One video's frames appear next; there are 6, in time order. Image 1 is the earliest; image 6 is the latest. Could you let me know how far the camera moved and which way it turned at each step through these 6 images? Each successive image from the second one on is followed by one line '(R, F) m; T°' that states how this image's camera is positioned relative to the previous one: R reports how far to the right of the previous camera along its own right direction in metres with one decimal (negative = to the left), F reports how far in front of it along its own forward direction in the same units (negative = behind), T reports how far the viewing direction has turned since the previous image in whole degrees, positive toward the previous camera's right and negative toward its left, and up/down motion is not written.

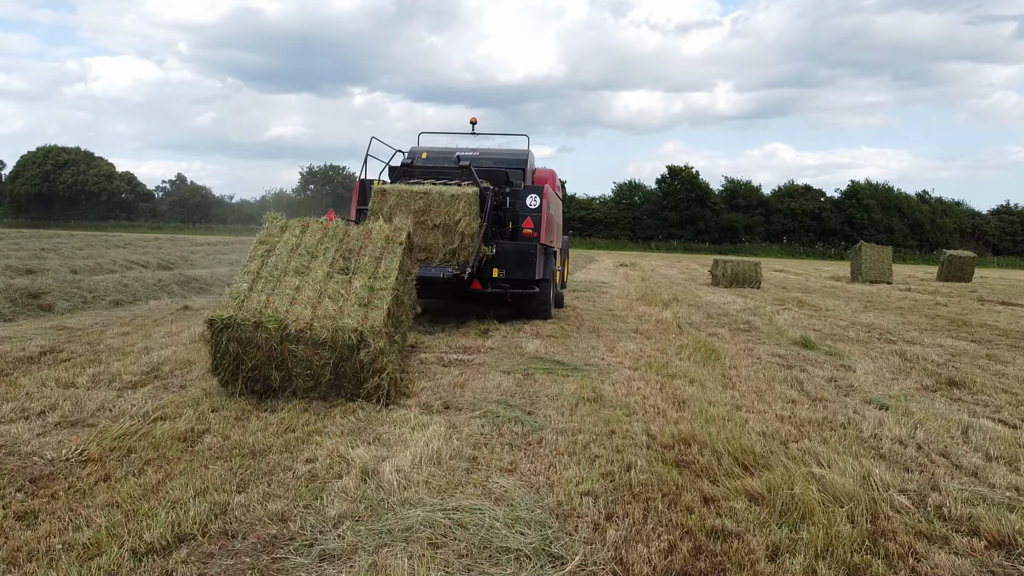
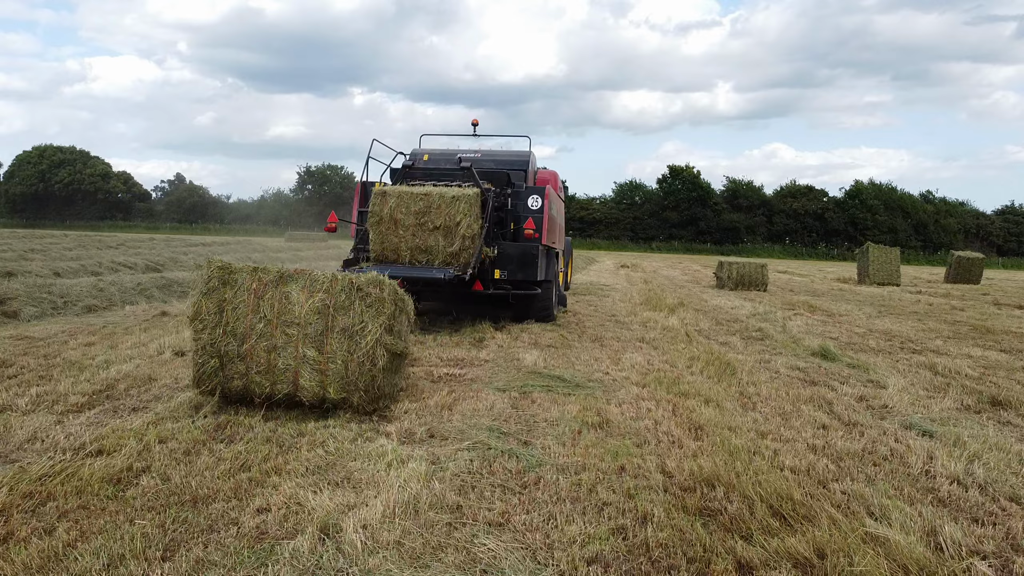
(0.0, +0.5) m; 0°
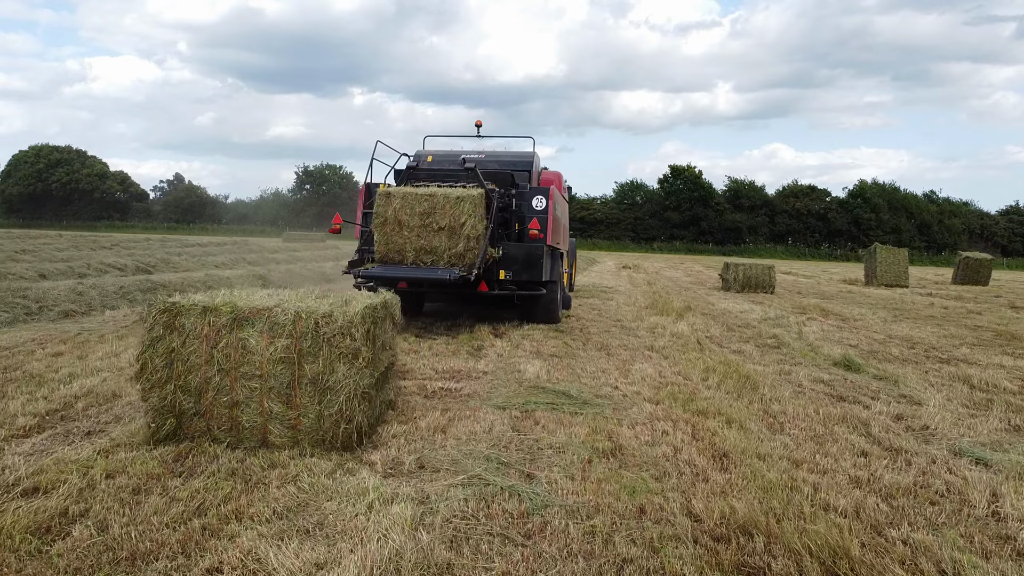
(0.0, +0.4) m; 0°
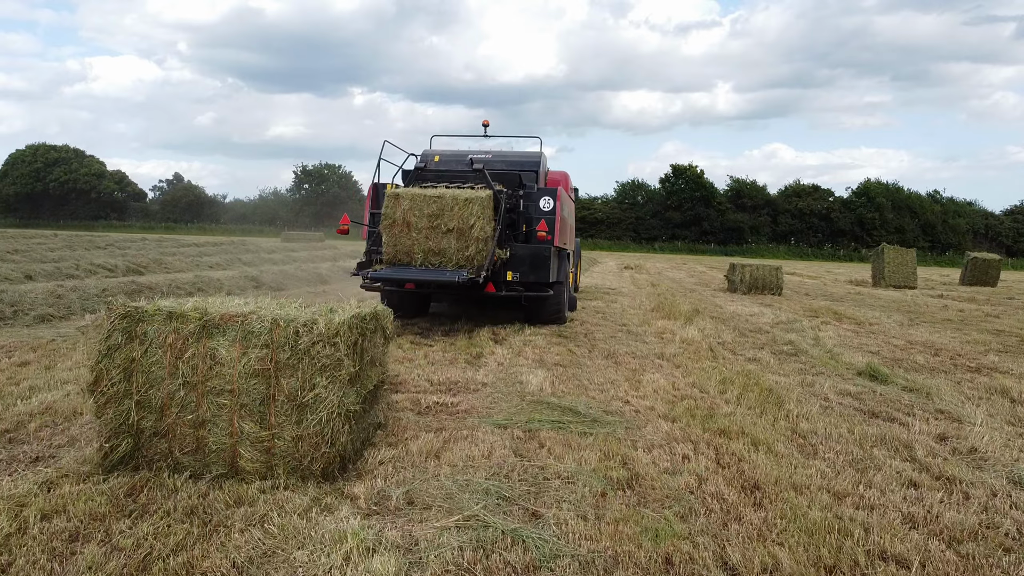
(0.0, +0.4) m; 0°
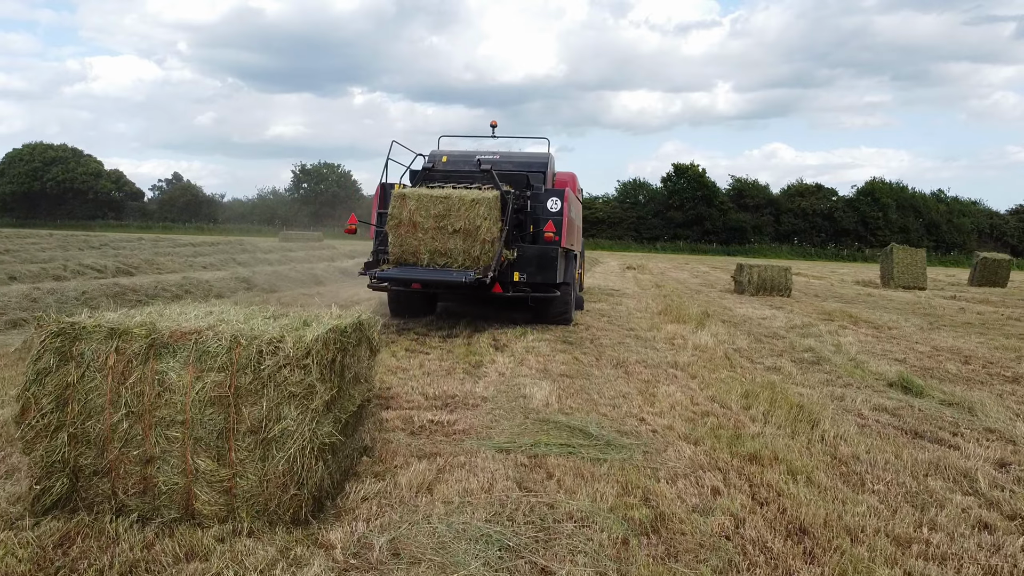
(0.0, +0.4) m; 0°
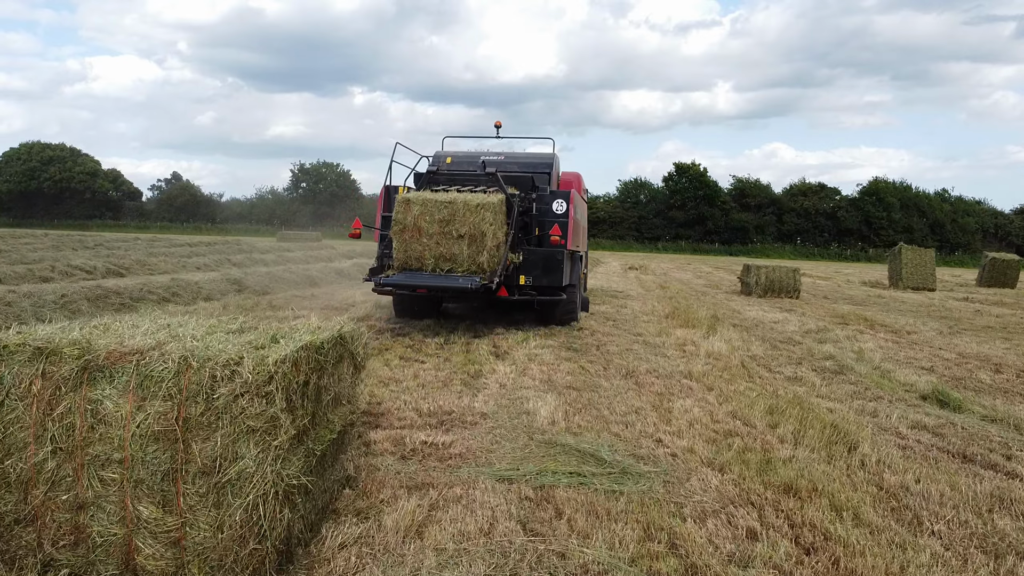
(0.0, +0.4) m; 0°
